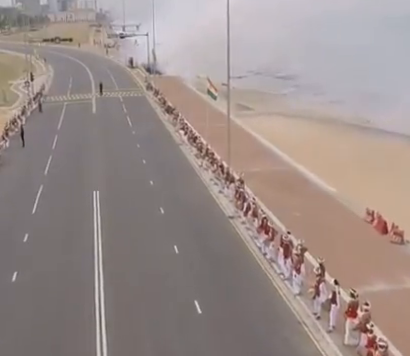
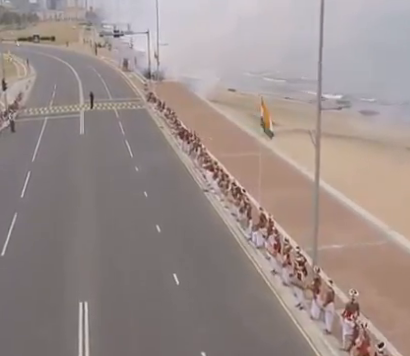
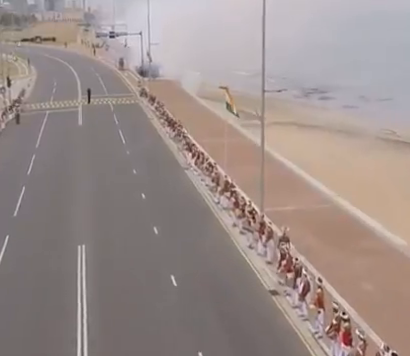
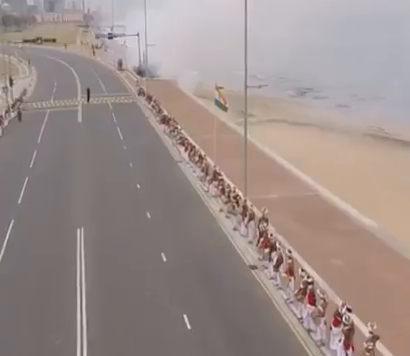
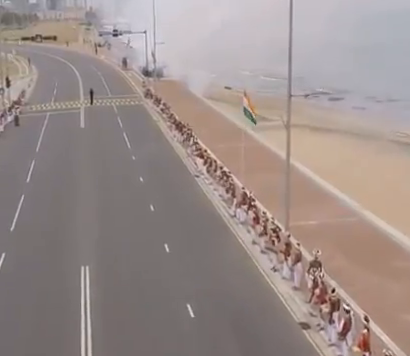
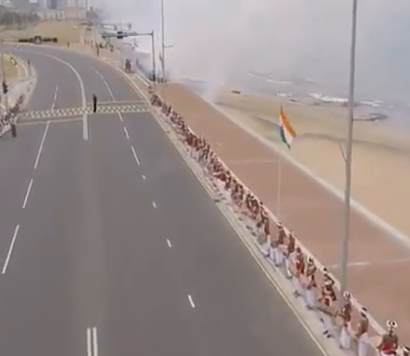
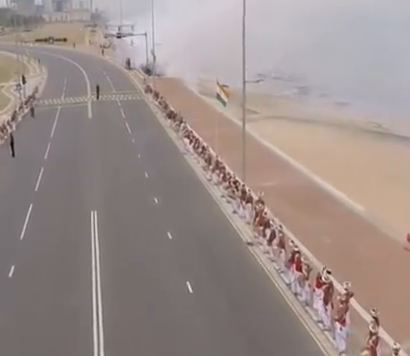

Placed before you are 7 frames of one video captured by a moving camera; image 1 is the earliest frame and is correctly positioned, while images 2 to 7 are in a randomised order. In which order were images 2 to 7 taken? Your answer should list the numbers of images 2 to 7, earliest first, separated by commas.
7, 4, 3, 5, 2, 6
